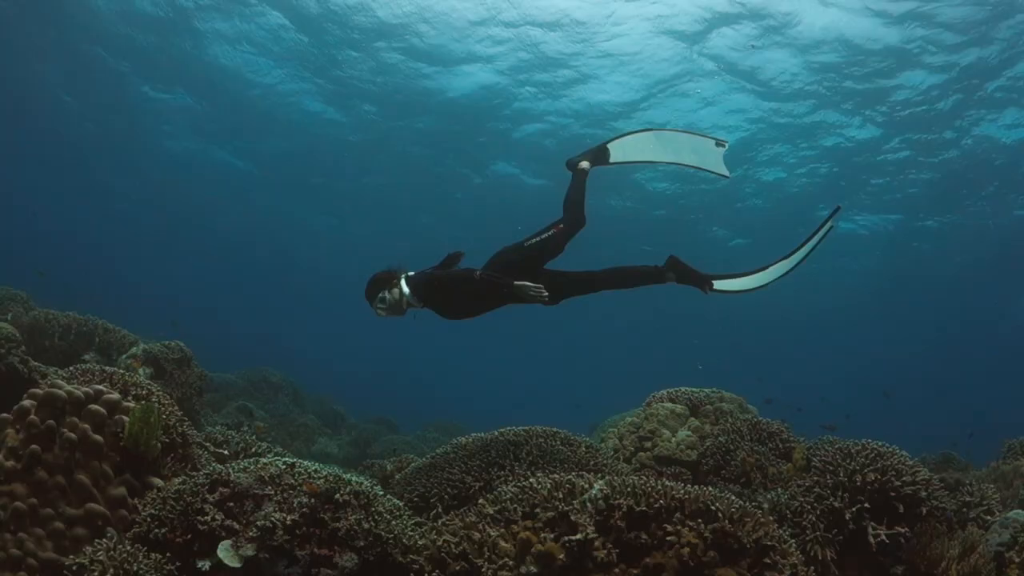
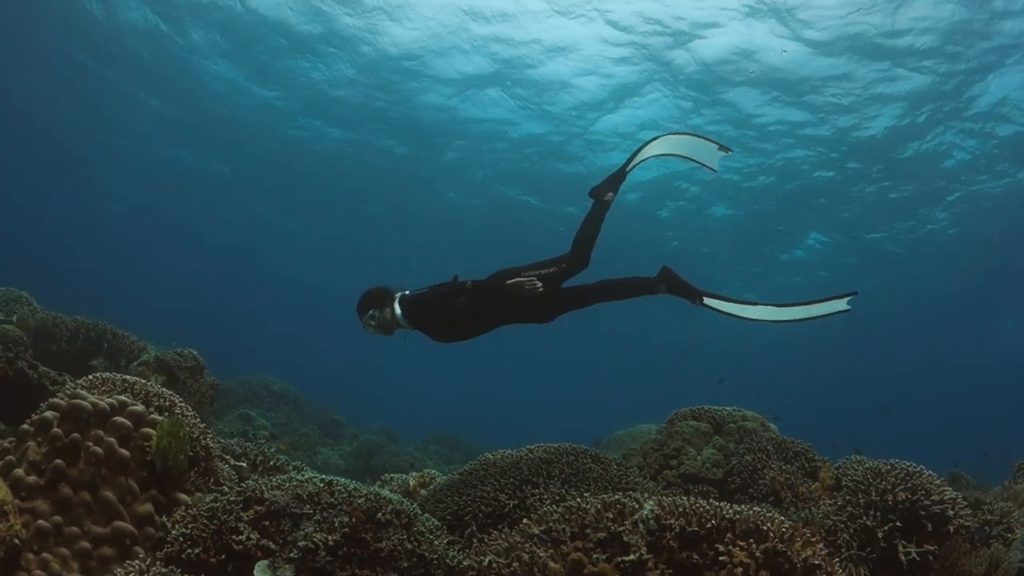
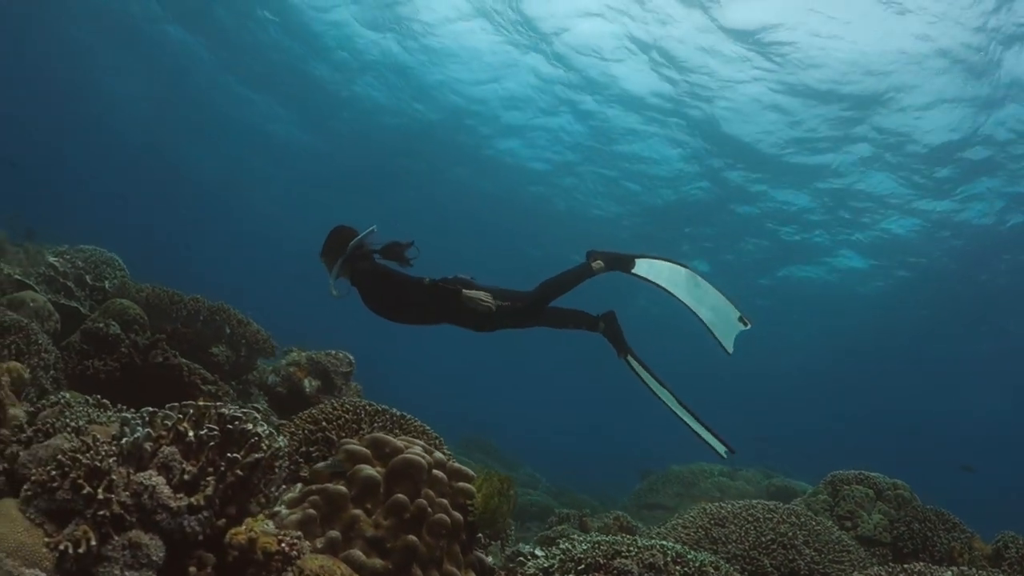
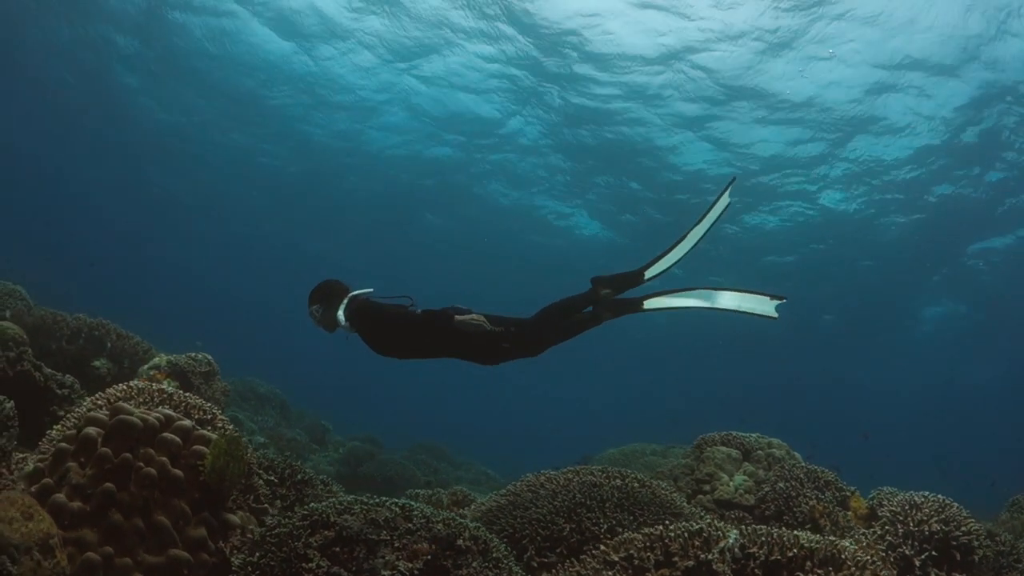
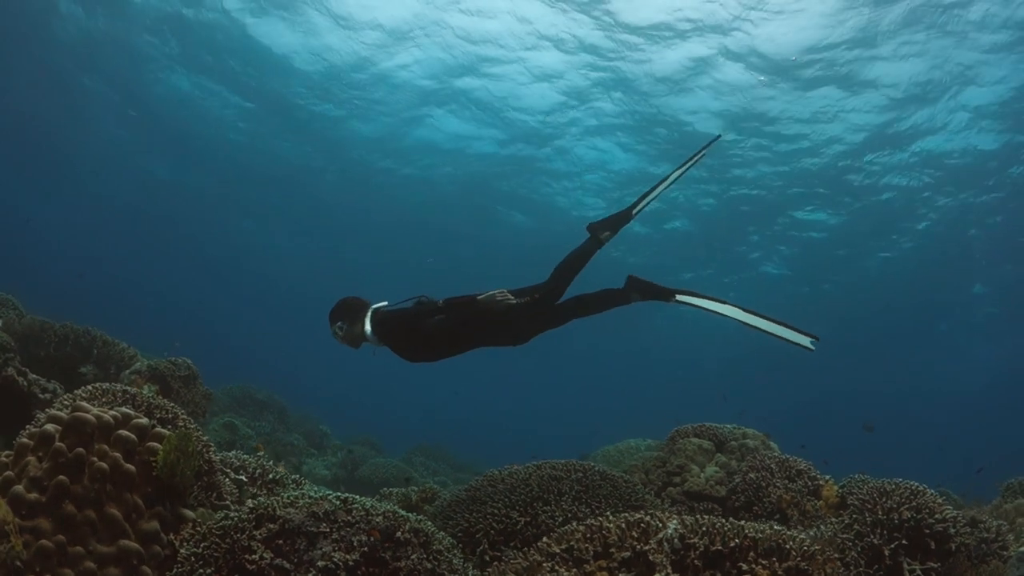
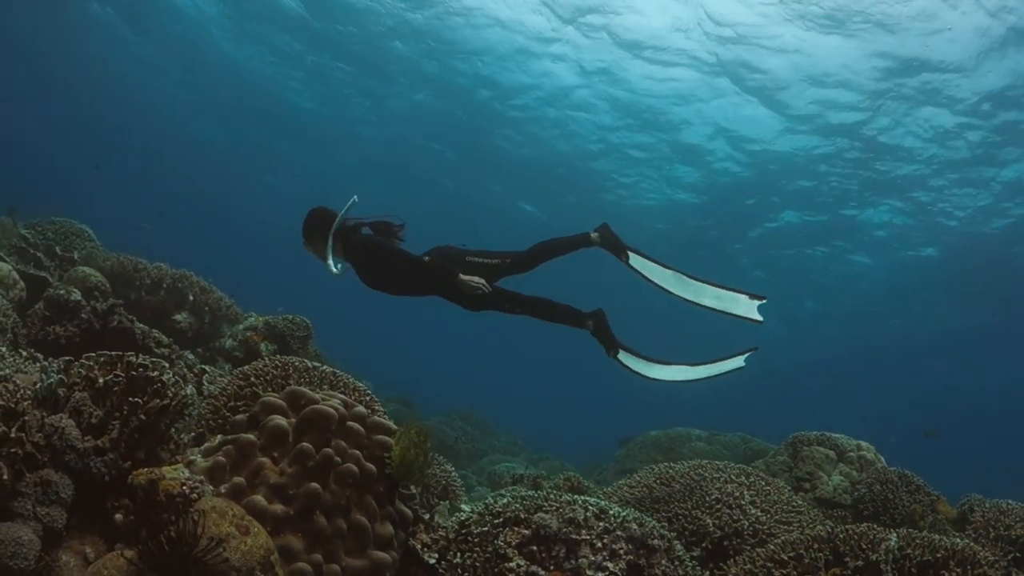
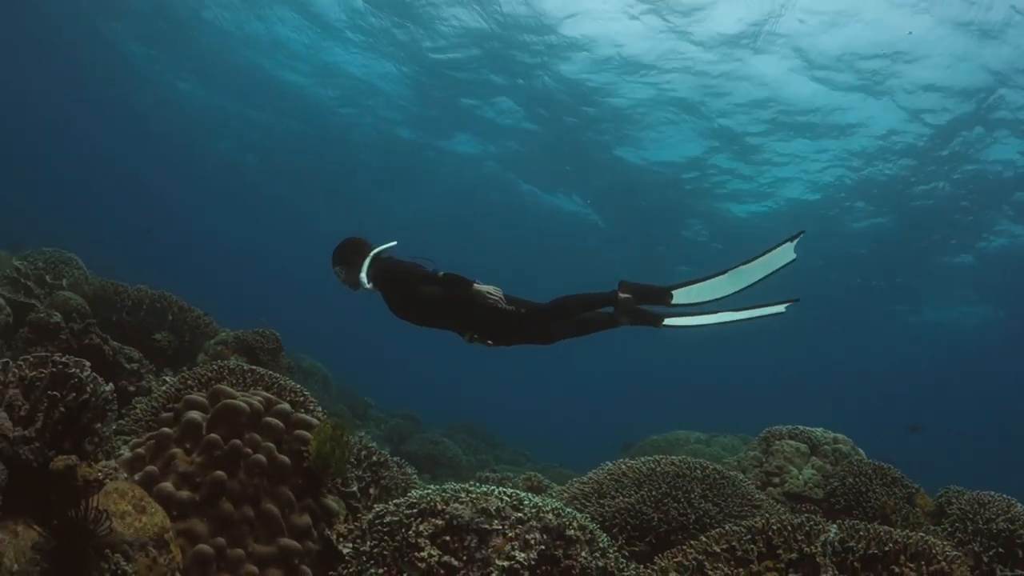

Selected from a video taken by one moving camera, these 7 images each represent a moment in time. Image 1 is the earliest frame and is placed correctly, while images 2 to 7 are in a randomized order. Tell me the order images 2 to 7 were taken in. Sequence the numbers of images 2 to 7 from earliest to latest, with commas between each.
2, 5, 4, 7, 6, 3
